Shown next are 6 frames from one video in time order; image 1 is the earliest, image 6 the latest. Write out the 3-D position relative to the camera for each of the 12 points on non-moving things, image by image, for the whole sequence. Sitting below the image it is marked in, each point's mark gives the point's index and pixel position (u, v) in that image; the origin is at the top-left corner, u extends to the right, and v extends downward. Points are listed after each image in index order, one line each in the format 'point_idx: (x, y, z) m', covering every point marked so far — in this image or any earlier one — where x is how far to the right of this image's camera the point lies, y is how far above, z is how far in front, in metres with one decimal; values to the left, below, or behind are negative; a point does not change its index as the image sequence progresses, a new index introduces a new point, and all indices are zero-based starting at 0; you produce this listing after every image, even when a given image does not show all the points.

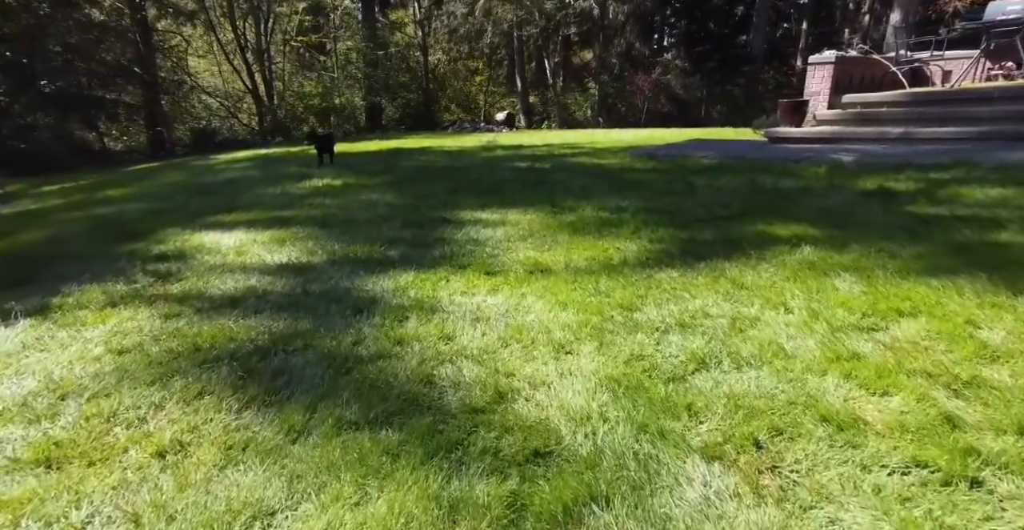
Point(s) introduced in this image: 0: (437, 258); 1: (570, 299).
0: (-0.3, 0.0, +2.8) m
1: (+0.2, -0.1, +2.2) m
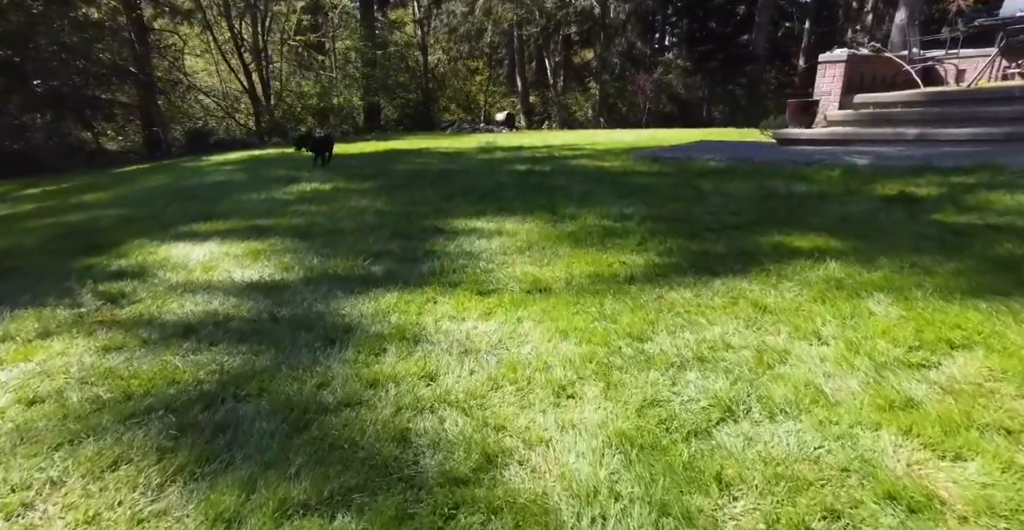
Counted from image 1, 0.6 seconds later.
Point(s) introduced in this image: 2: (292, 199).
0: (-0.3, 0.0, +2.5) m
1: (+0.2, -0.2, +1.9) m
2: (-1.5, +0.4, +4.3) m
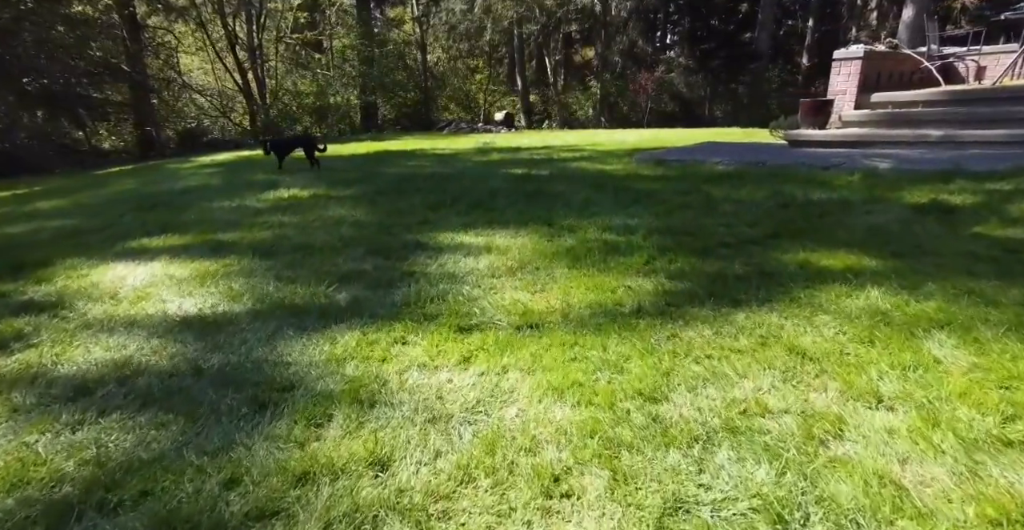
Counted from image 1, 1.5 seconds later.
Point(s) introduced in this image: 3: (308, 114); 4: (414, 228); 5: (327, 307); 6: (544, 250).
0: (-0.4, -0.1, +2.1) m
1: (+0.1, -0.3, +1.6) m
2: (-1.6, +0.4, +4.0) m
3: (-4.6, +3.4, +14.0) m
4: (-0.5, +0.2, +3.5) m
5: (-0.6, -0.1, +2.1) m
6: (+0.1, +0.1, +2.9) m
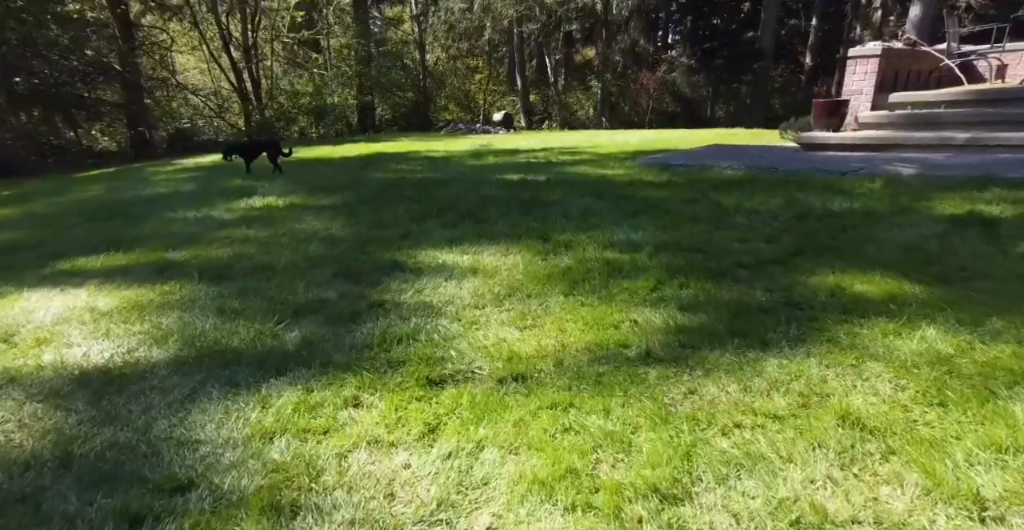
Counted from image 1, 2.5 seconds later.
0: (-0.4, -0.2, +1.8) m
1: (+0.1, -0.4, +1.2) m
2: (-1.6, +0.3, +3.6) m
3: (-4.6, +3.3, +13.7) m
4: (-0.6, +0.1, +3.1) m
5: (-0.7, -0.2, +1.7) m
6: (+0.1, 0.0, +2.6) m
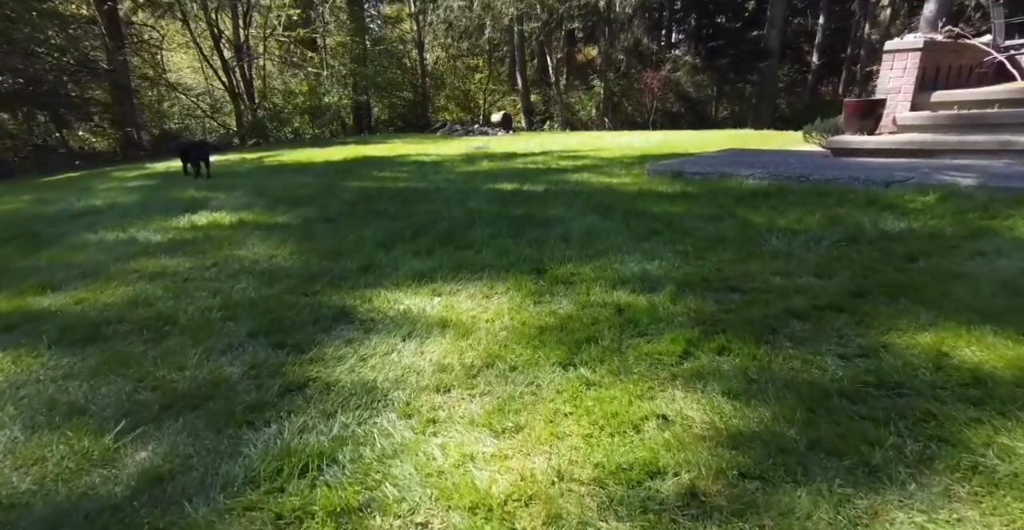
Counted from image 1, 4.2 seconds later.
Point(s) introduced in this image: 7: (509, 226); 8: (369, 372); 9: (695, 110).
0: (-0.5, -0.4, +1.1) m
1: (0.0, -0.5, +0.5) m
2: (-1.7, +0.1, +2.9) m
3: (-4.6, +3.1, +13.0) m
4: (-0.6, -0.1, +2.4) m
5: (-0.7, -0.4, +1.0) m
6: (0.0, -0.2, +1.9) m
7: (0.0, +0.2, +3.4) m
8: (-0.4, -0.3, +1.7) m
9: (+4.5, +3.8, +15.5) m
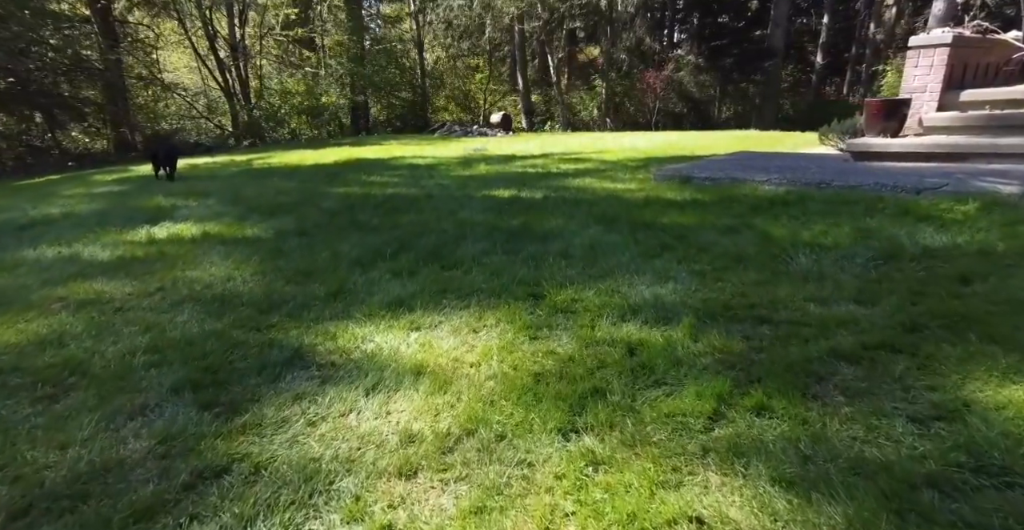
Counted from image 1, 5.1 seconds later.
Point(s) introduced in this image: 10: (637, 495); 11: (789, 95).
0: (-0.5, -0.5, +0.7) m
1: (0.0, -0.6, +0.2) m
2: (-1.7, 0.0, +2.6) m
3: (-4.6, +3.0, +12.7) m
4: (-0.7, -0.1, +2.1) m
5: (-0.7, -0.5, +0.7) m
6: (0.0, -0.3, +1.5) m
7: (0.0, +0.1, +3.0) m
8: (-0.4, -0.4, +1.3) m
9: (+4.5, +3.7, +15.1) m
10: (+0.2, -0.4, +1.1) m
11: (+7.1, +4.3, +16.0) m
